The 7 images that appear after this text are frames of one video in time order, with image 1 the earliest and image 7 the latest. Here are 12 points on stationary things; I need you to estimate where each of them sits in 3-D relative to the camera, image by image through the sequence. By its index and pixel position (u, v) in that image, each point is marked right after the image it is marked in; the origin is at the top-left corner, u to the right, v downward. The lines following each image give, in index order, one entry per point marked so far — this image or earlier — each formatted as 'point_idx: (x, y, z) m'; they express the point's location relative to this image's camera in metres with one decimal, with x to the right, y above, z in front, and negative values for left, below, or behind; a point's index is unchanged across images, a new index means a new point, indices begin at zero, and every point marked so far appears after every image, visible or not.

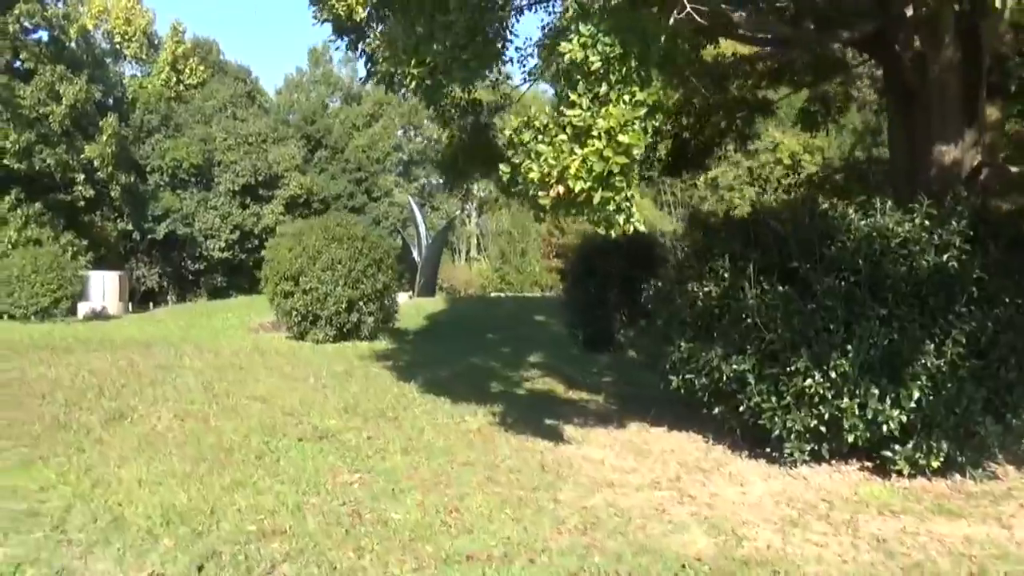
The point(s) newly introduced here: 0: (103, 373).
0: (-5.5, -1.2, +10.3) m
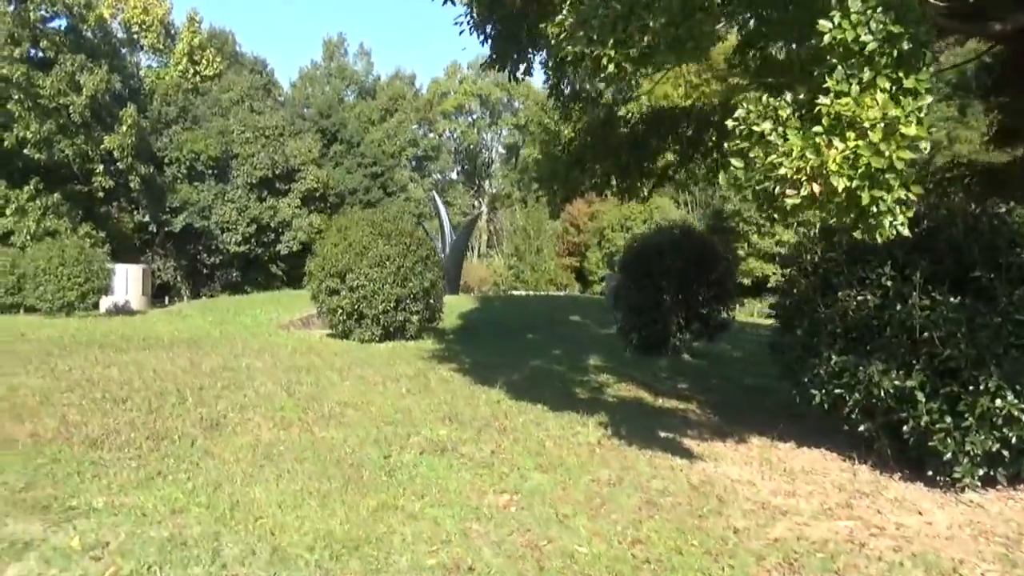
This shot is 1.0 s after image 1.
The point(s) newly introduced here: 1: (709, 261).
0: (-4.4, -1.1, +9.7) m
1: (+4.2, +0.6, +16.1) m
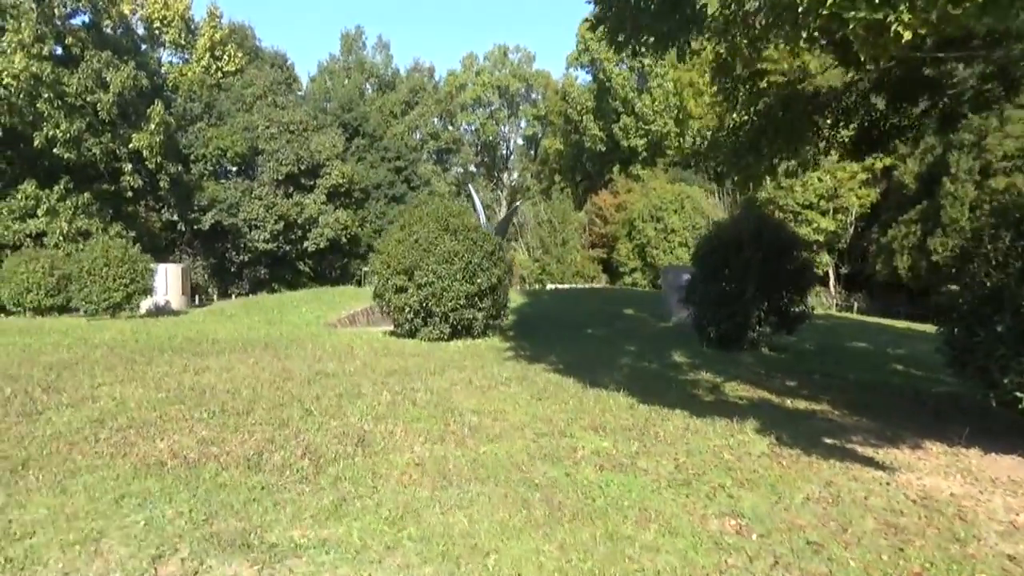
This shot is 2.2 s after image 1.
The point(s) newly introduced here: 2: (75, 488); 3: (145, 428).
0: (-2.9, -1.1, +9.2) m
1: (+5.6, +0.8, +15.5) m
2: (-2.9, -1.3, +5.1) m
3: (-3.2, -1.2, +6.7) m
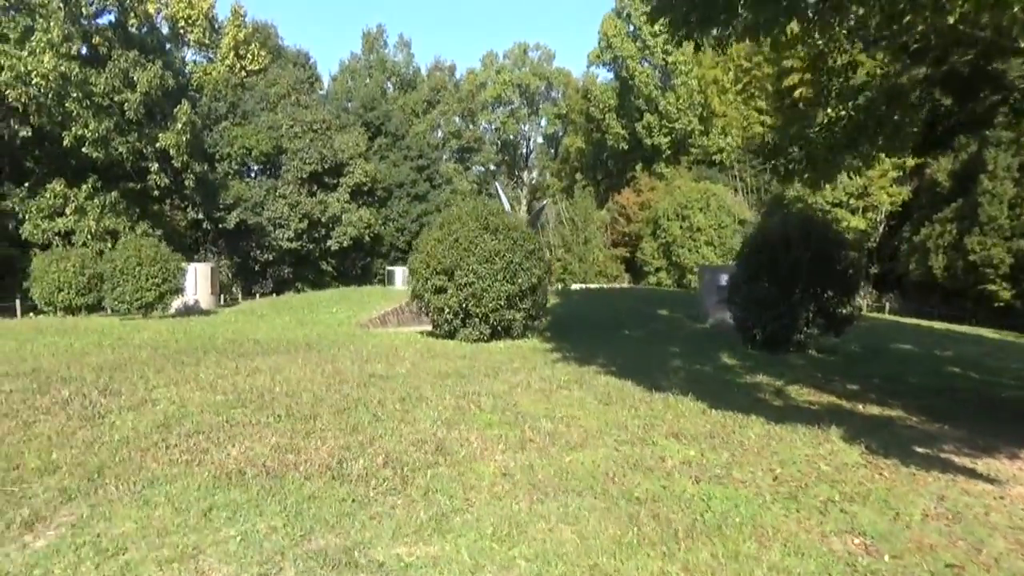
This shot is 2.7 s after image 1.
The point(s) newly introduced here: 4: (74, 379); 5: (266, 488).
0: (-2.2, -1.1, +9.0) m
1: (+6.5, +0.7, +15.1) m
2: (-2.3, -1.4, +4.9) m
3: (-2.5, -1.2, +6.5) m
4: (-5.2, -1.1, +9.1) m
5: (-1.6, -1.3, +5.1) m
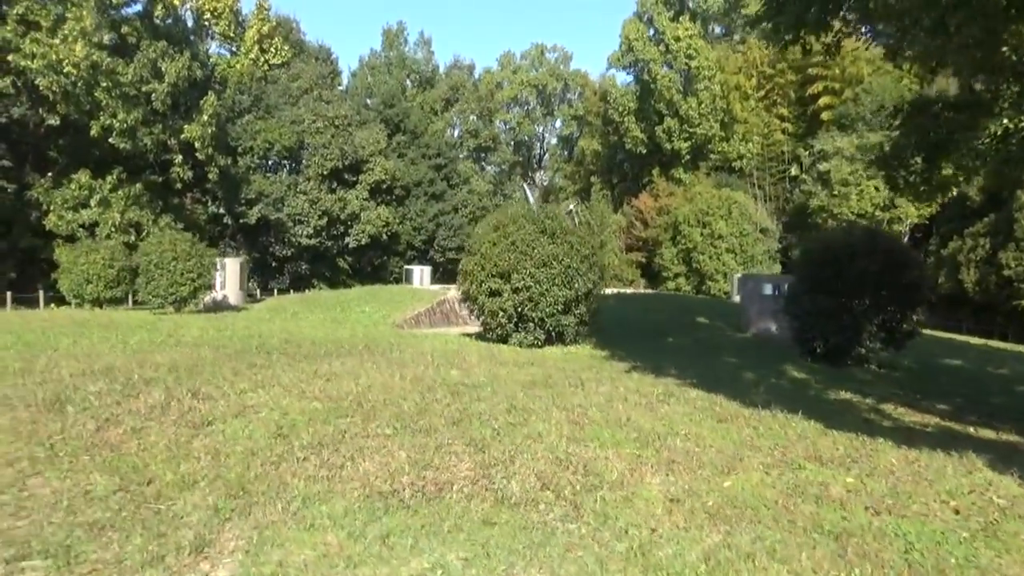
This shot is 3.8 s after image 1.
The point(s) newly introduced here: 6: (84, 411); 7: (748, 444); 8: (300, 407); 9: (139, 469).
0: (-1.1, -1.2, +8.7) m
1: (+7.6, +0.5, +14.8) m
2: (-1.1, -1.4, +4.6) m
3: (-1.4, -1.3, +6.2) m
4: (-4.1, -1.1, +8.7) m
5: (-0.5, -1.4, +4.8) m
6: (-4.0, -1.1, +7.1) m
7: (+2.1, -1.4, +6.9) m
8: (-2.1, -1.2, +7.6) m
9: (-2.7, -1.3, +5.5) m
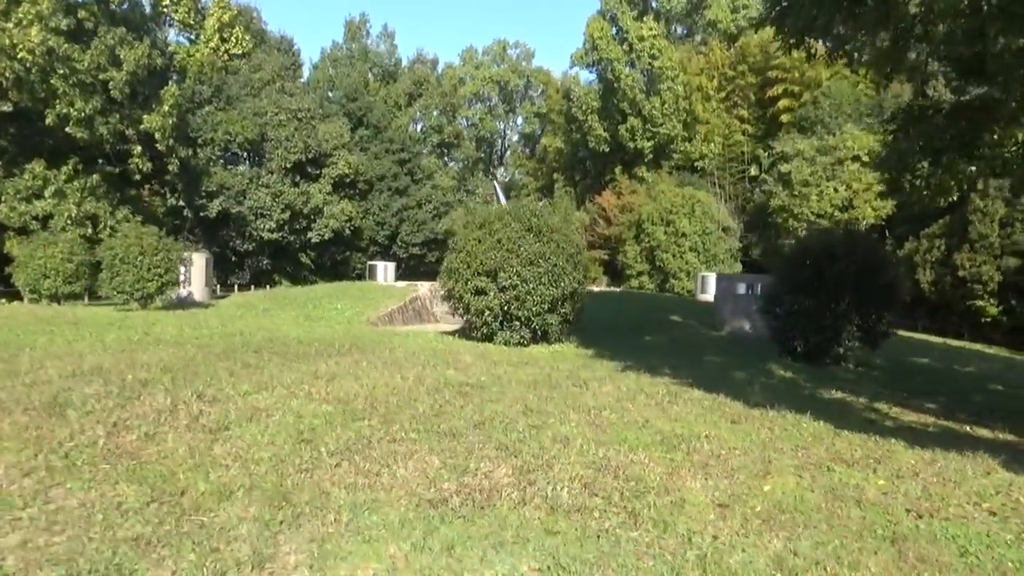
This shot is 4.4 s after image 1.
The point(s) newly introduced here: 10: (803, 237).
0: (-1.0, -1.2, +8.5) m
1: (+7.4, +0.5, +15.2) m
2: (-0.8, -1.4, +4.4) m
3: (-1.1, -1.3, +6.0) m
4: (-3.9, -1.0, +8.4) m
5: (-0.2, -1.4, +4.6) m
6: (-3.8, -1.1, +6.8) m
7: (+2.3, -1.4, +6.9) m
8: (-1.9, -1.2, +7.4) m
9: (-2.4, -1.3, +5.3) m
10: (+6.0, +1.0, +15.7) m
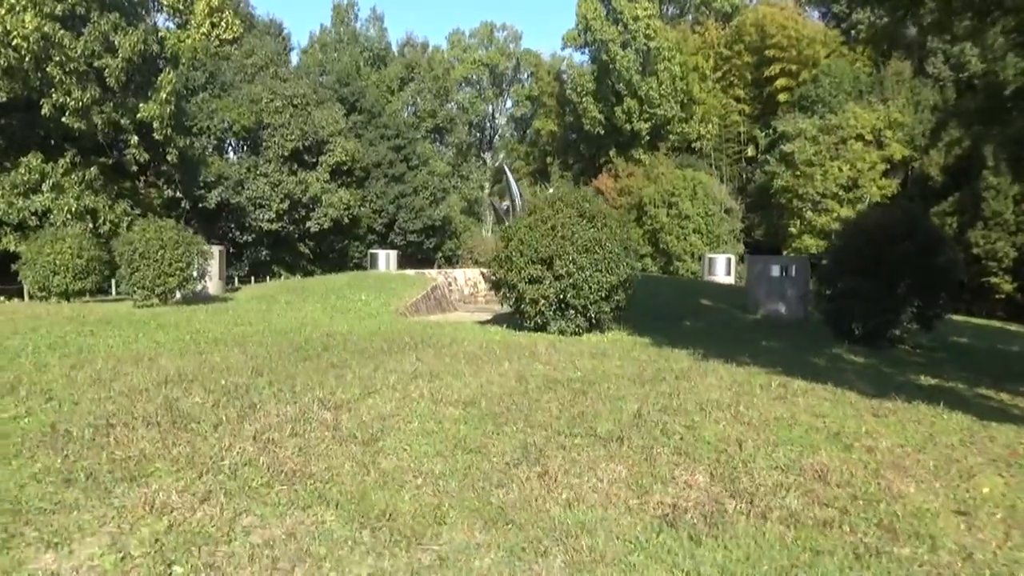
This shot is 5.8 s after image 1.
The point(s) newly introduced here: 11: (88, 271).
0: (+0.3, -1.1, +8.1) m
1: (+8.4, +0.8, +15.0) m
2: (+0.7, -1.4, +4.0) m
3: (+0.3, -1.3, +5.6) m
4: (-2.6, -1.0, +7.9) m
5: (+1.3, -1.4, +4.3) m
6: (-2.4, -1.2, +6.3) m
7: (+3.7, -1.3, +6.6) m
8: (-0.6, -1.2, +7.0) m
9: (-1.0, -1.3, +4.8) m
10: (+7.0, +1.4, +15.5) m
11: (-10.7, +0.4, +19.7) m
